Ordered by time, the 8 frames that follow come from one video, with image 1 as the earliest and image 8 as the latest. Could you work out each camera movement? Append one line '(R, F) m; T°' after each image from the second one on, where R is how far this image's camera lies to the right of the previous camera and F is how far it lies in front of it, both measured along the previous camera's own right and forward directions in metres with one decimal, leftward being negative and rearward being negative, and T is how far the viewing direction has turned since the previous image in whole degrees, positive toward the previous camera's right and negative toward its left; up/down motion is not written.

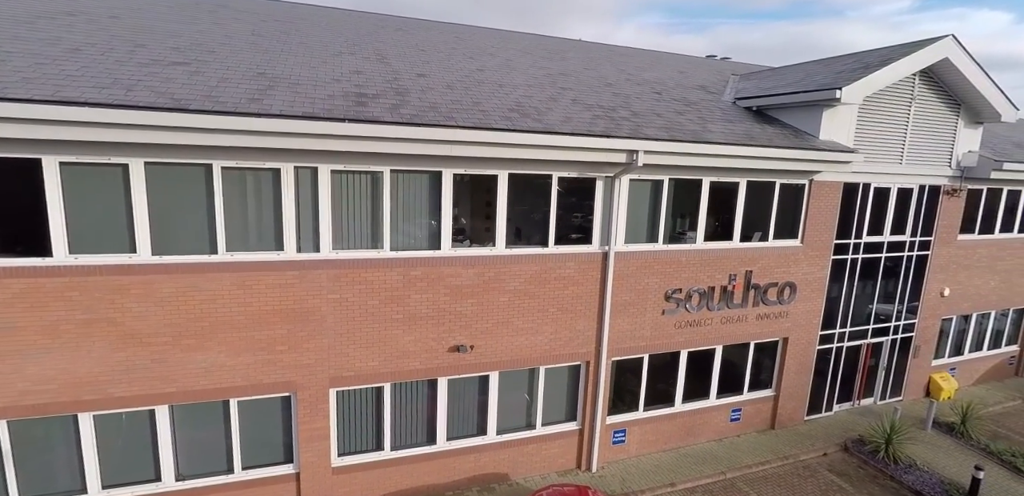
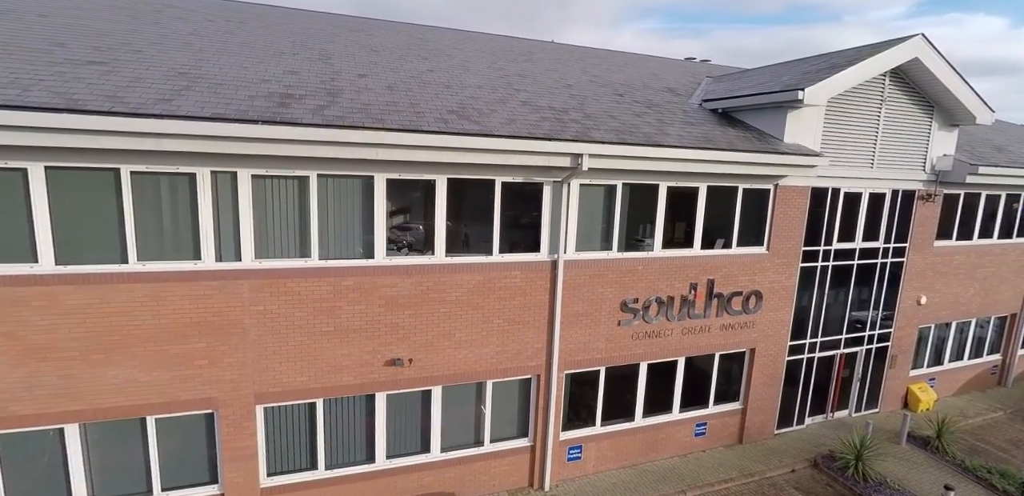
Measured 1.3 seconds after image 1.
(+1.0, +0.4) m; 0°
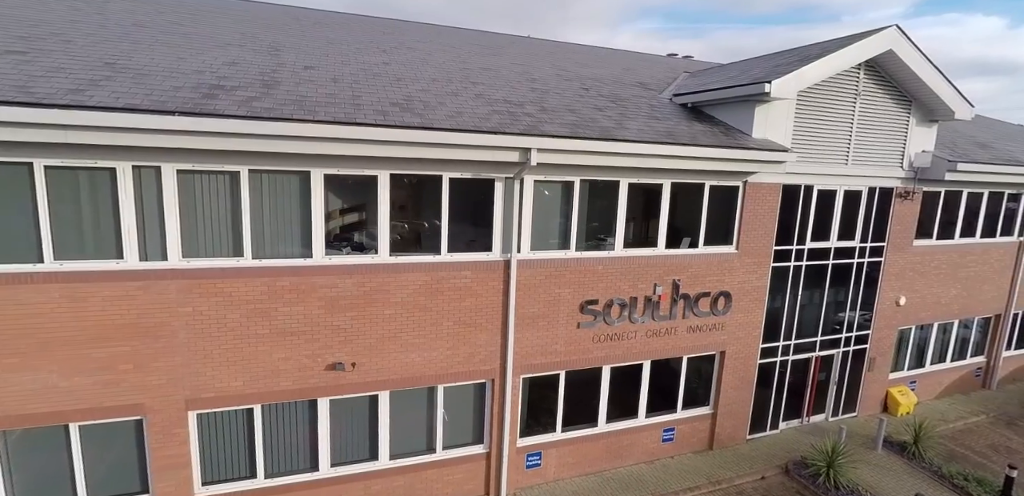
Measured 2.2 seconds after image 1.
(+0.8, +0.4) m; 0°
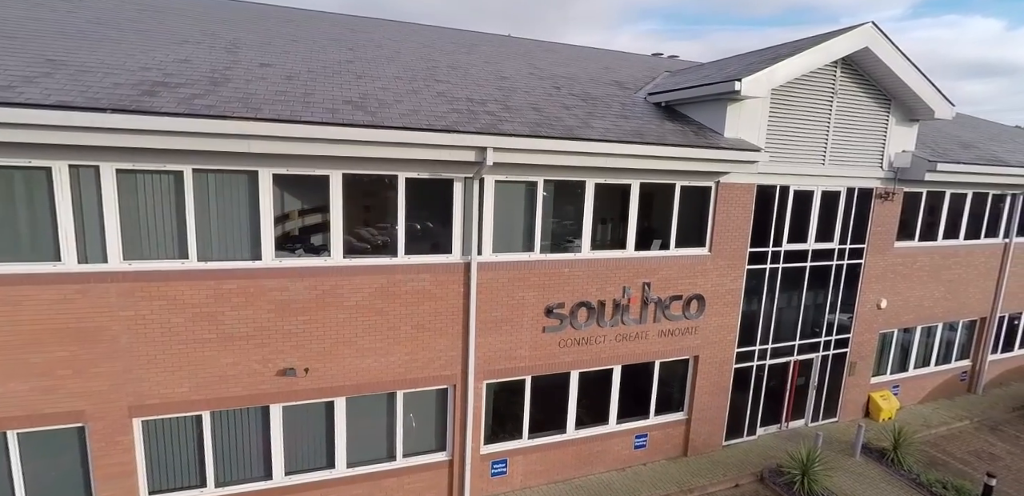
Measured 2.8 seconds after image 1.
(+0.6, +0.2) m; 0°
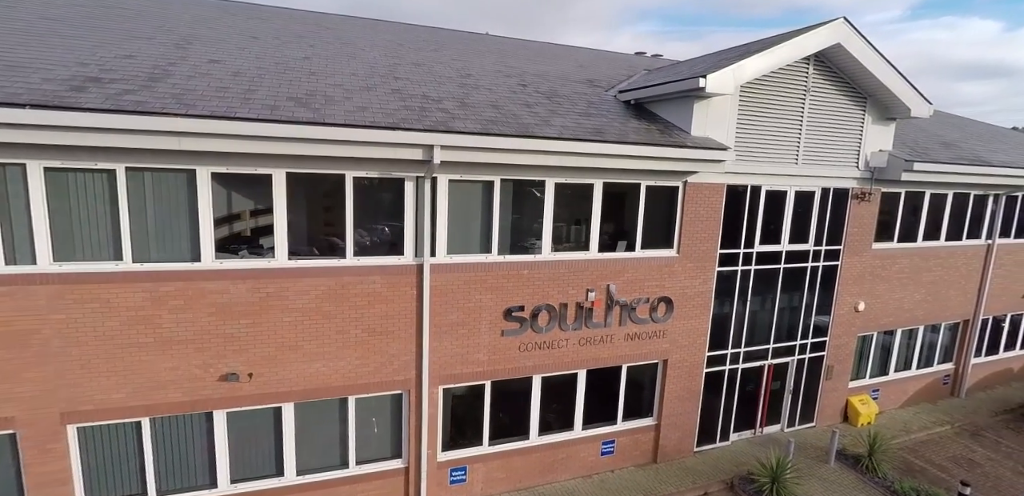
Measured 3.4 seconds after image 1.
(+0.7, +0.3) m; 0°
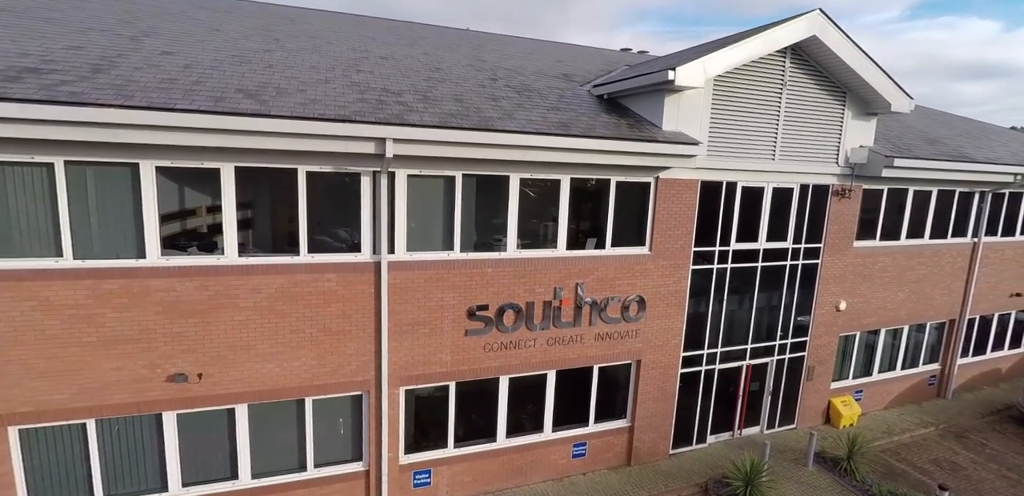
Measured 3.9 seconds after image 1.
(+0.6, +0.2) m; 0°
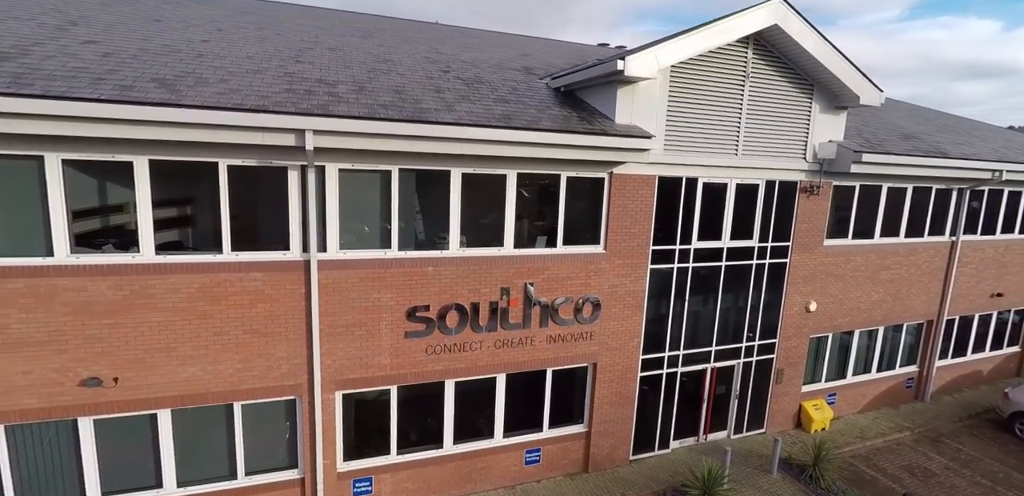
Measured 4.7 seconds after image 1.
(+0.9, +0.4) m; 0°
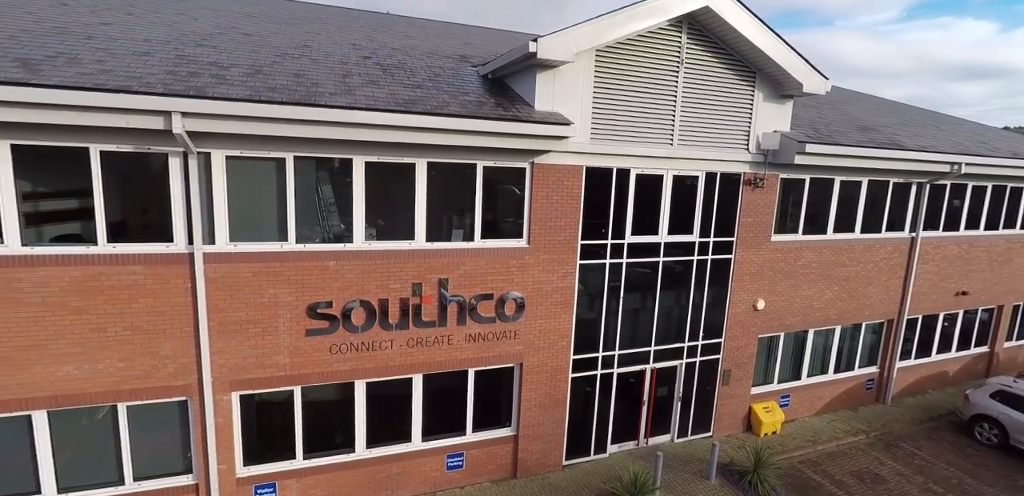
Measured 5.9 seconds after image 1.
(+1.4, +0.5) m; 0°
